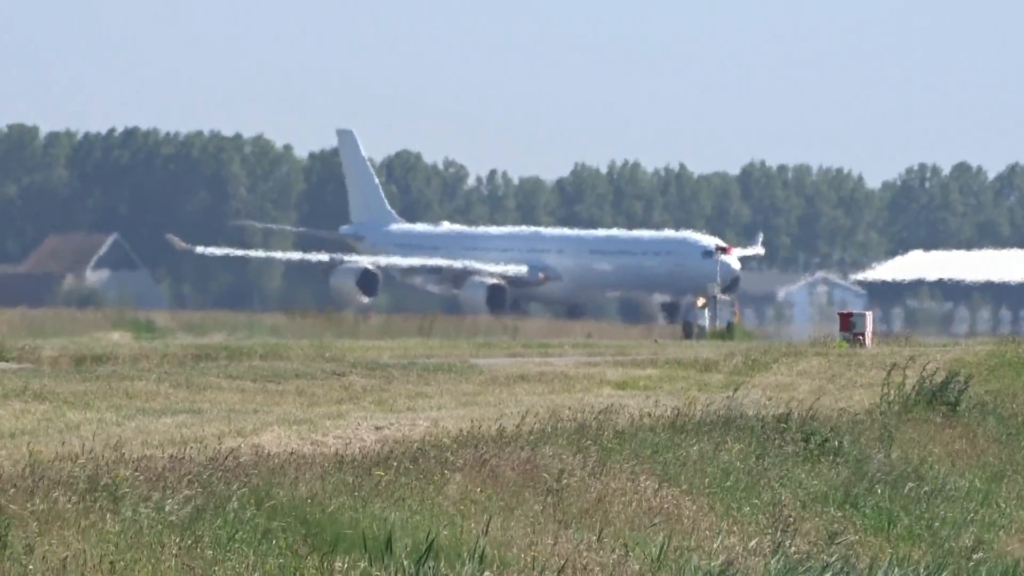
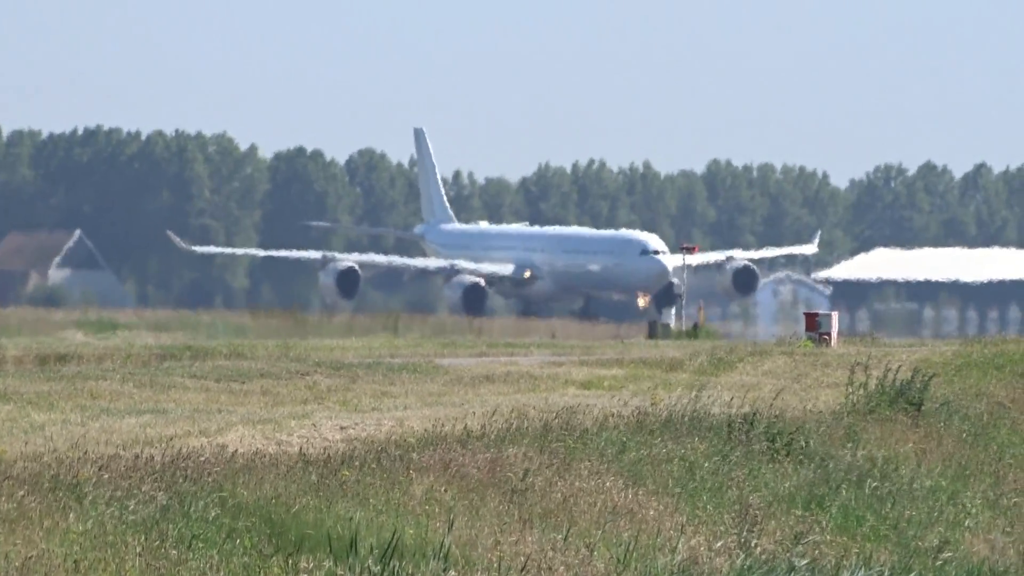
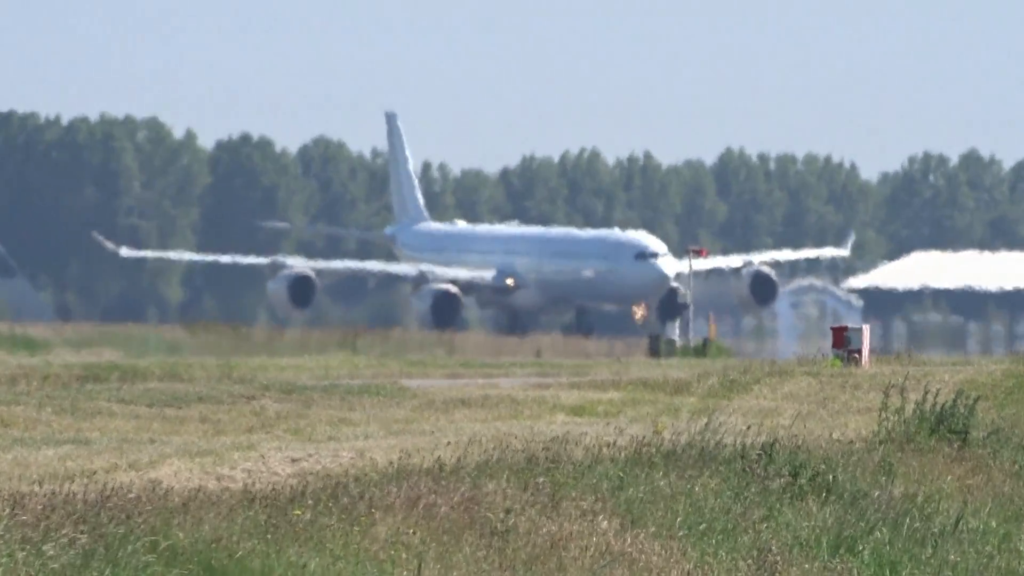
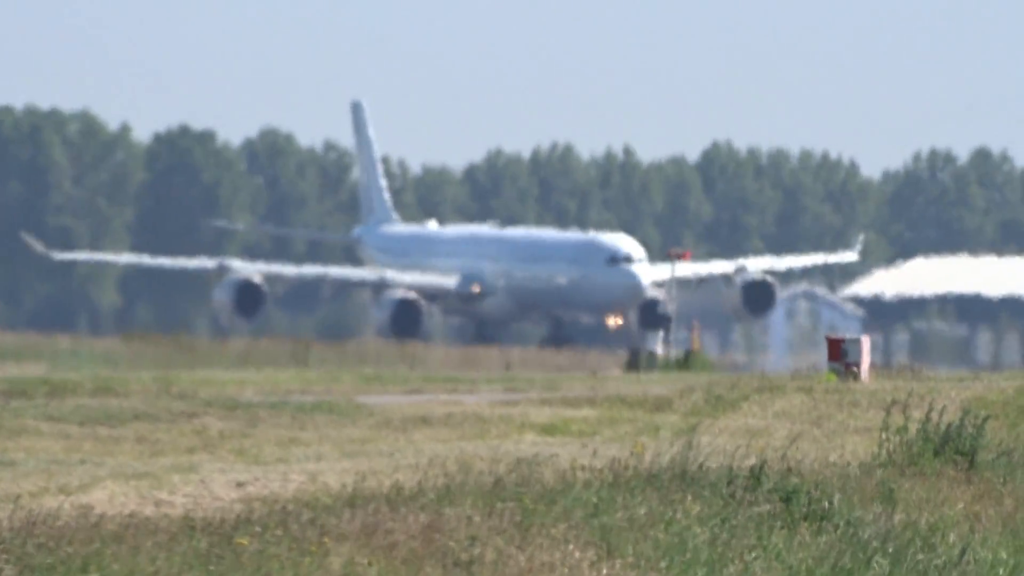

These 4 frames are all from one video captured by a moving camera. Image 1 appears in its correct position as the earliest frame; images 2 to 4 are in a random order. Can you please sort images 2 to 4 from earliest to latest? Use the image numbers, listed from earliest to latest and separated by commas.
2, 3, 4
